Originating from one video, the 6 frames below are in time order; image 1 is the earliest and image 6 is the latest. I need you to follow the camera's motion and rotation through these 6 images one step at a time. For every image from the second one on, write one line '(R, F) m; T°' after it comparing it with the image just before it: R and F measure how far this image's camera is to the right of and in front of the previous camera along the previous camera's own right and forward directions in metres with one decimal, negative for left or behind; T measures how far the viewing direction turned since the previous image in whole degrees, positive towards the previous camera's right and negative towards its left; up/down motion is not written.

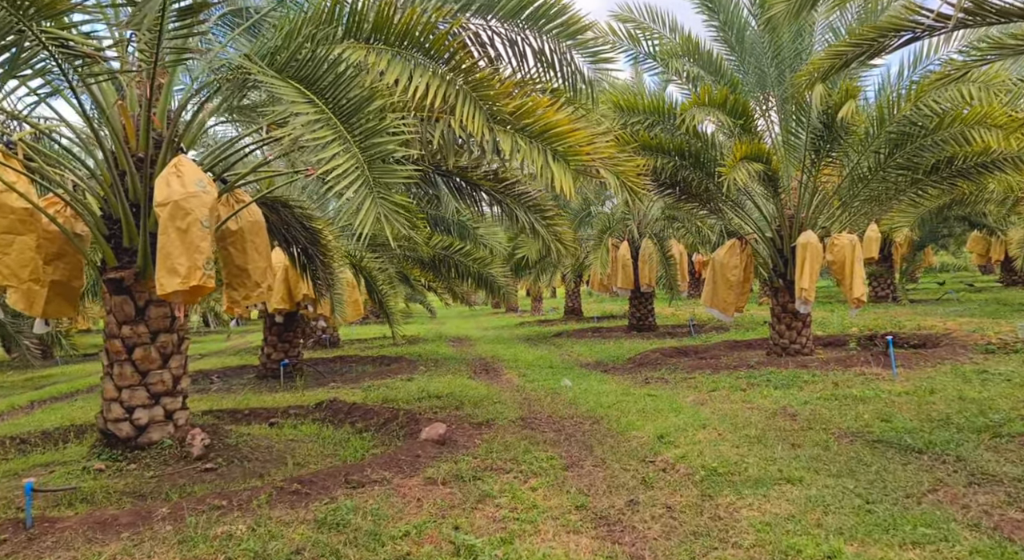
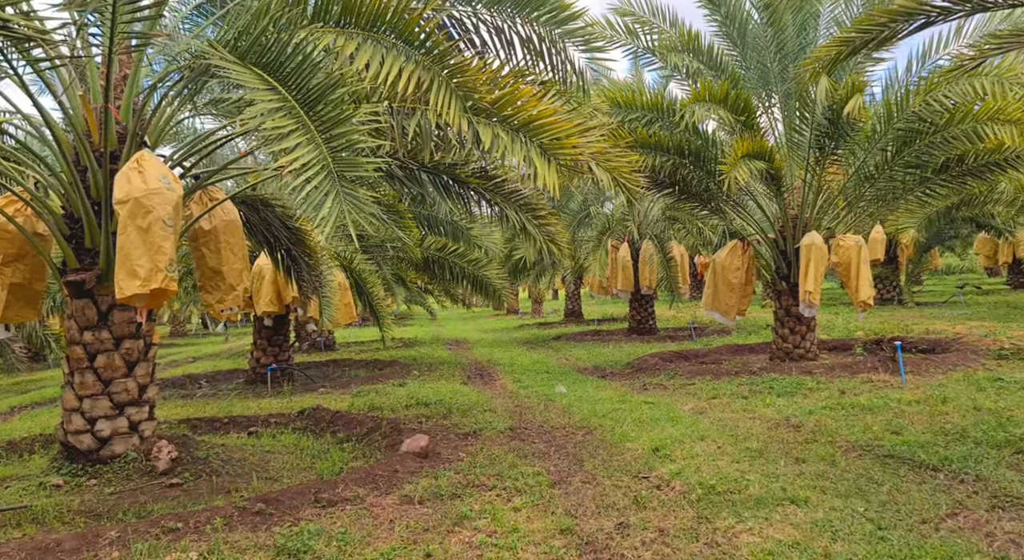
(+0.1, +0.3) m; 0°
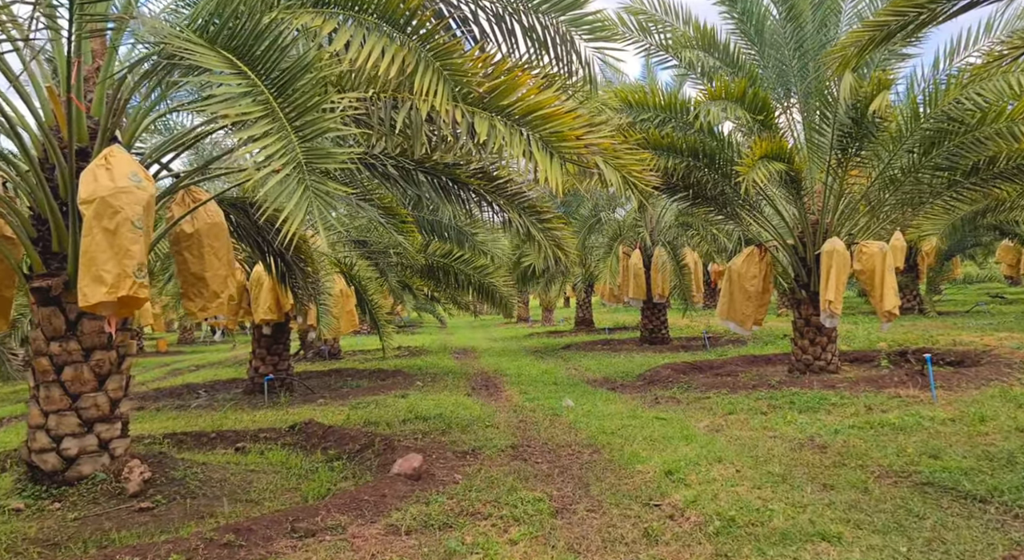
(+0.1, +0.4) m; -1°
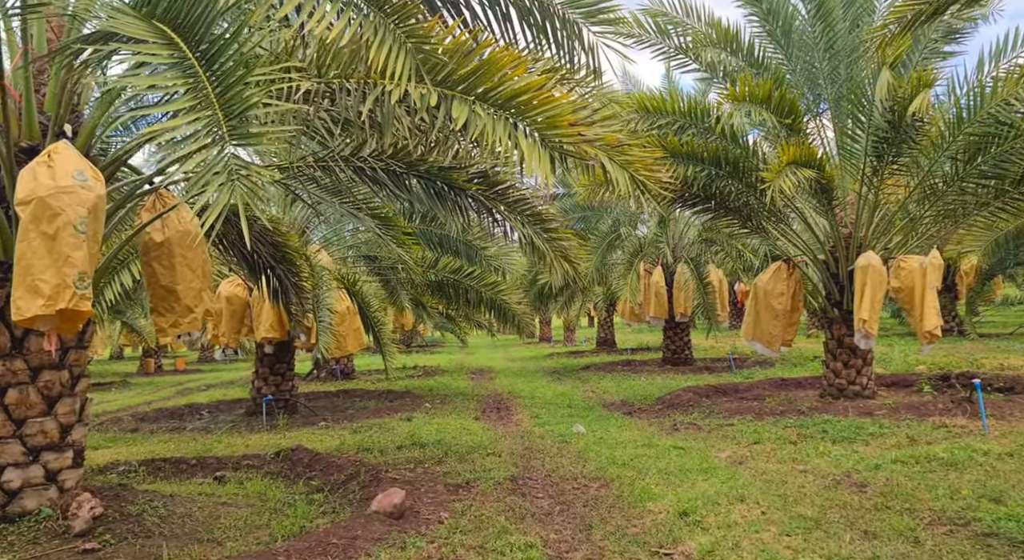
(+0.2, +0.5) m; -2°
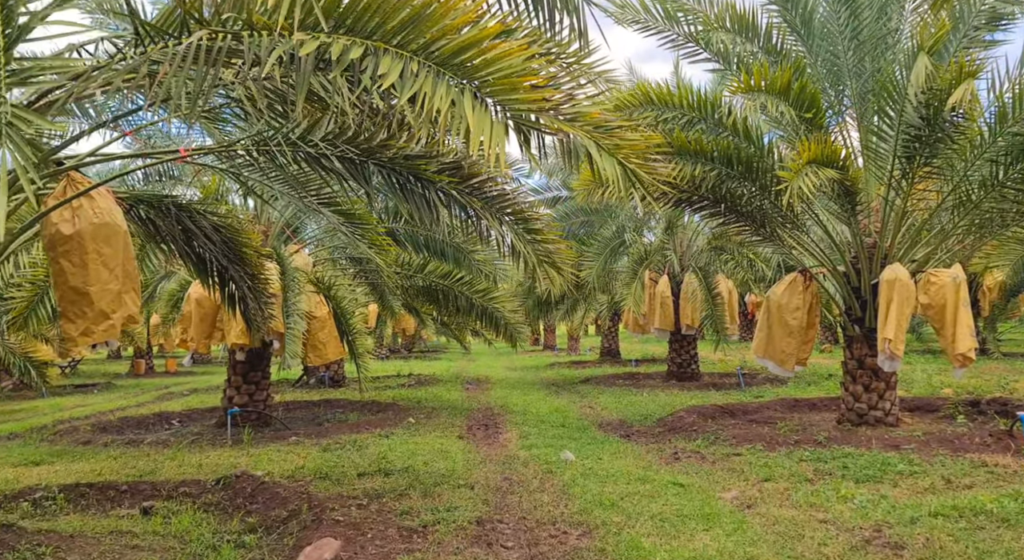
(+0.2, +0.7) m; -1°
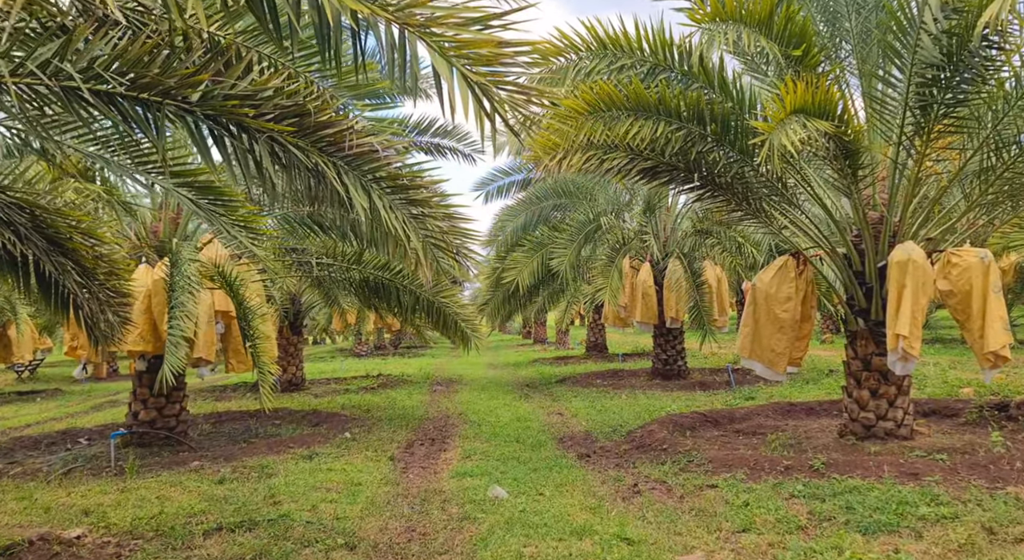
(+0.6, +1.3) m; 0°
